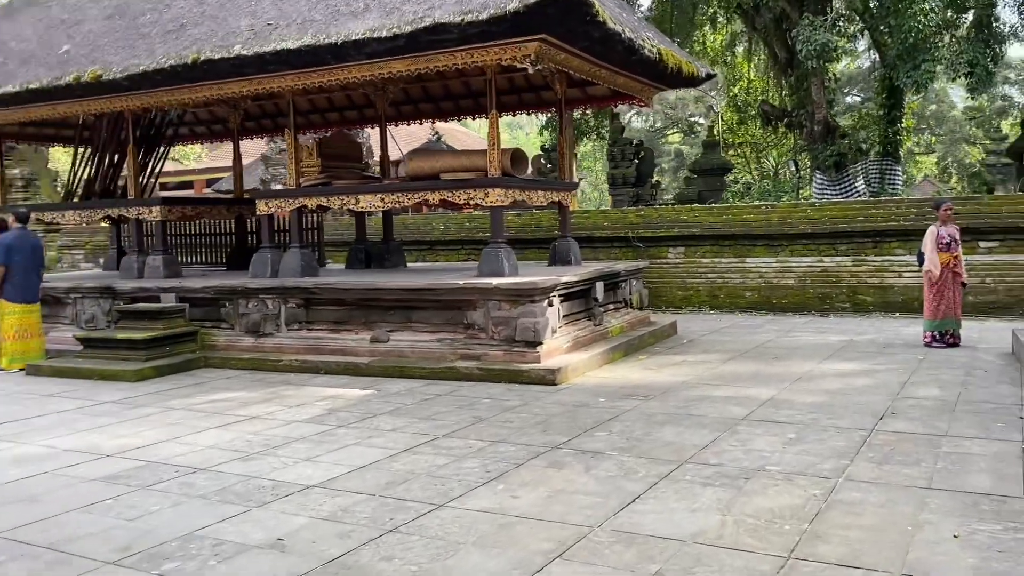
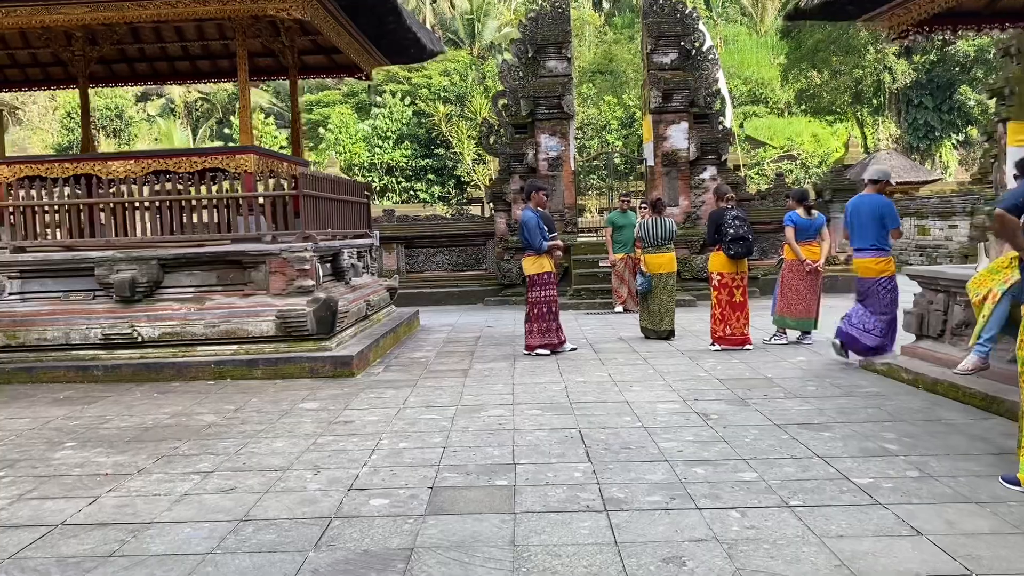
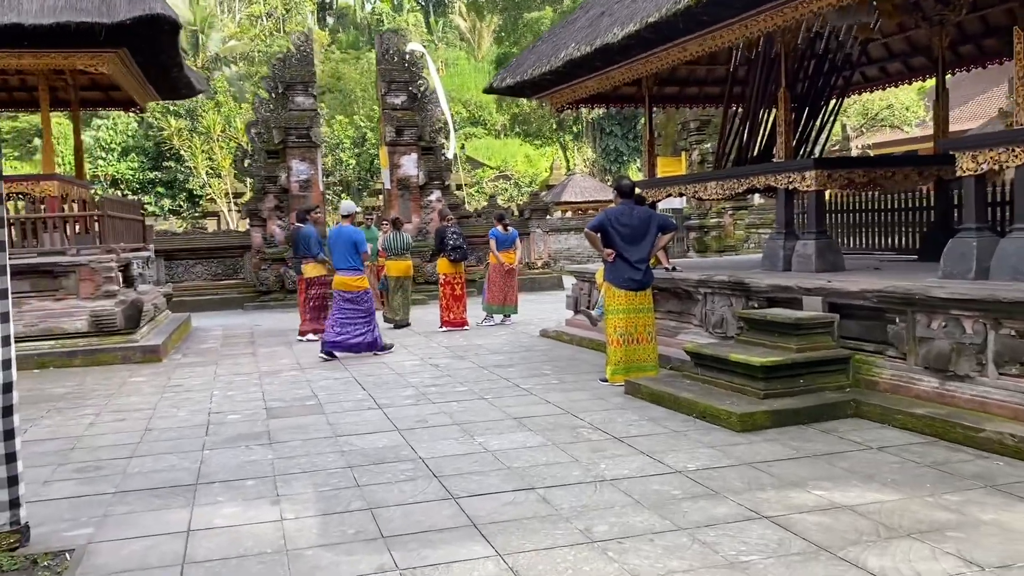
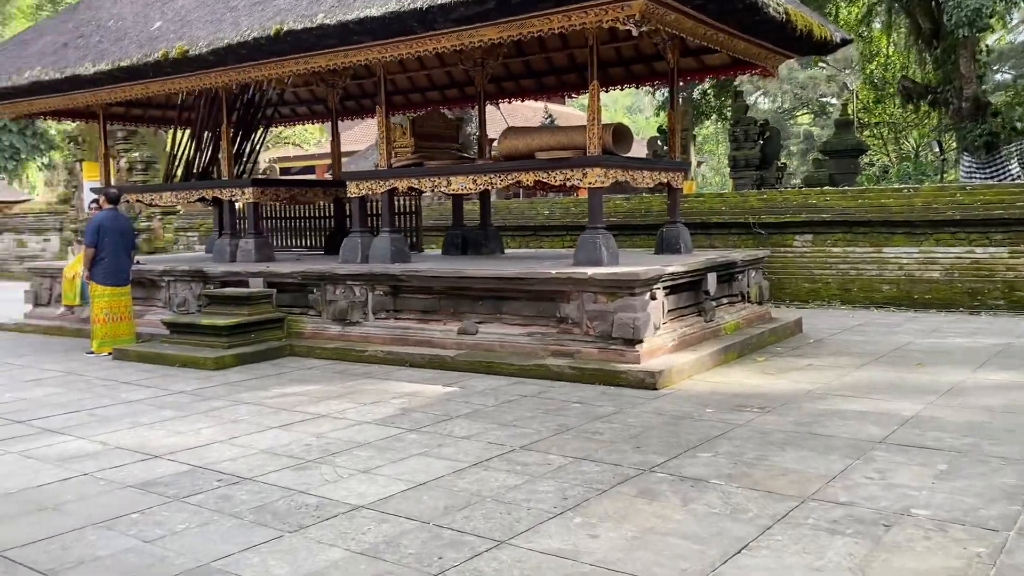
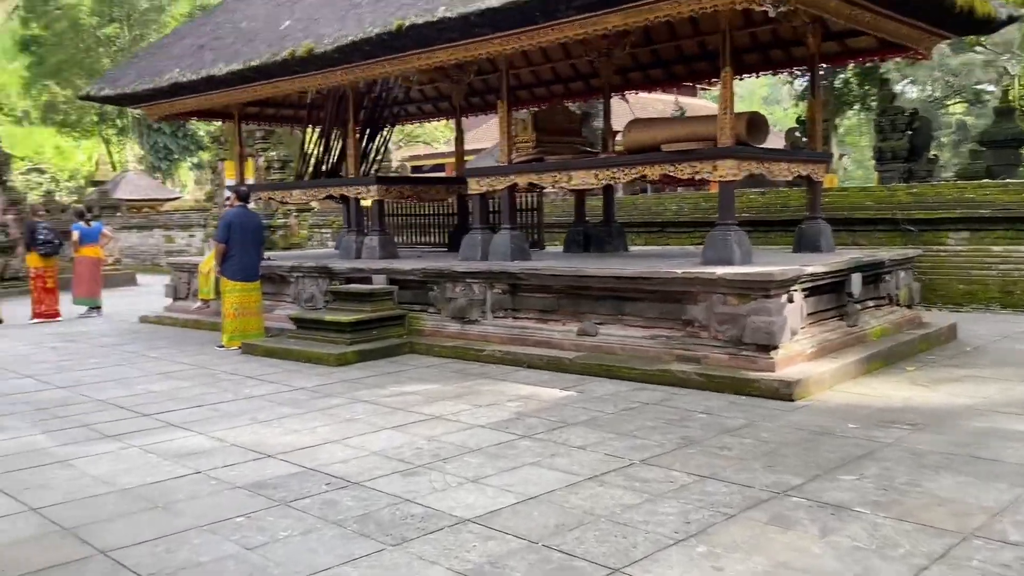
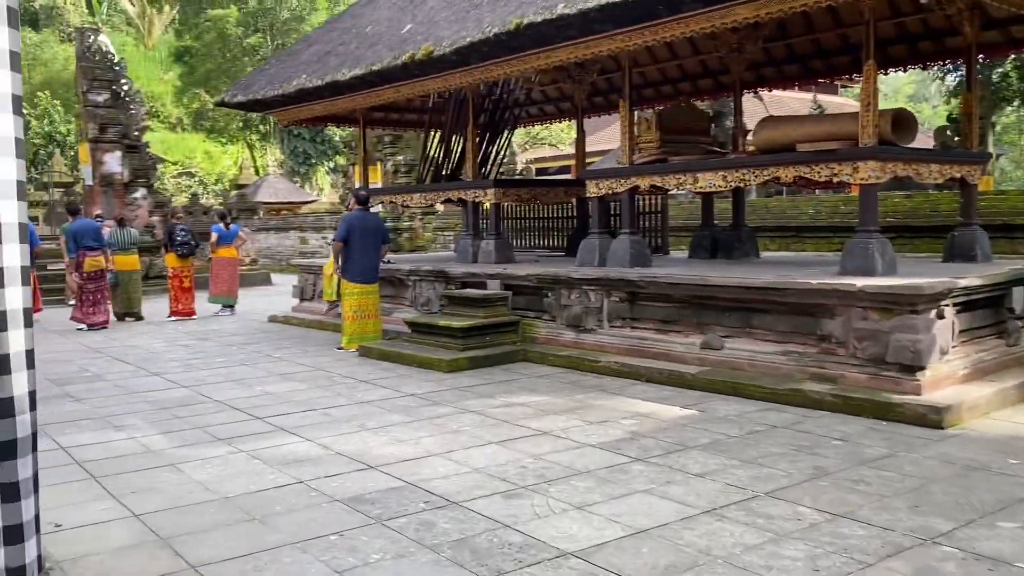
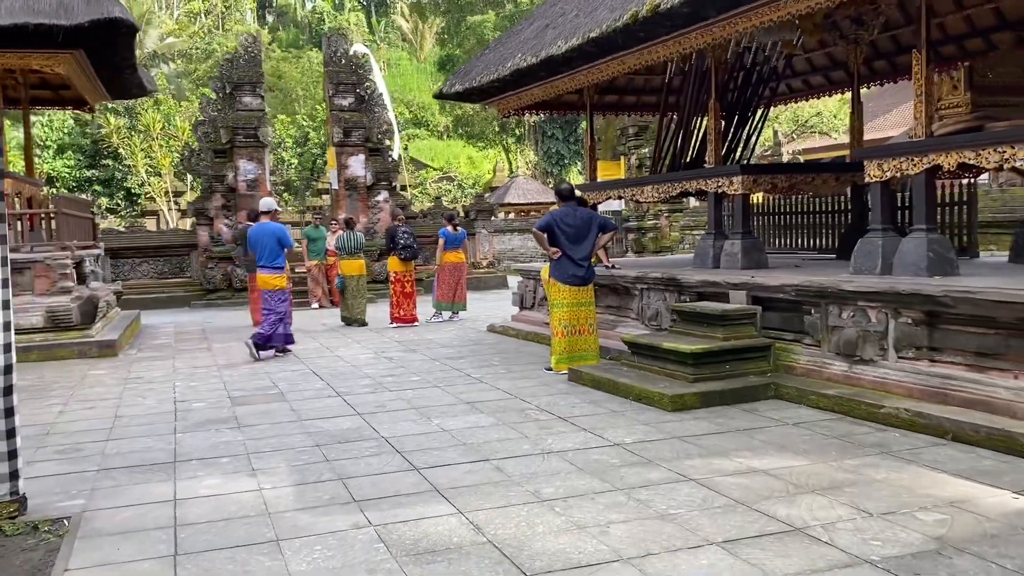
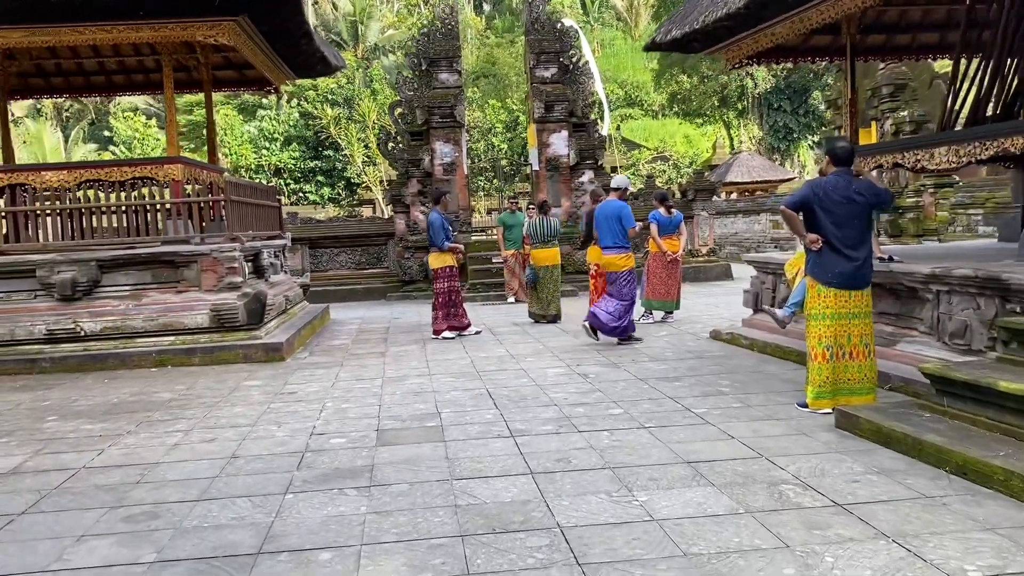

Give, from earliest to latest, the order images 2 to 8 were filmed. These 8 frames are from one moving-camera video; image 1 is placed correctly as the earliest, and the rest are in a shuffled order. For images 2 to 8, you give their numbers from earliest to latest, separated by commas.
4, 5, 6, 7, 3, 8, 2
